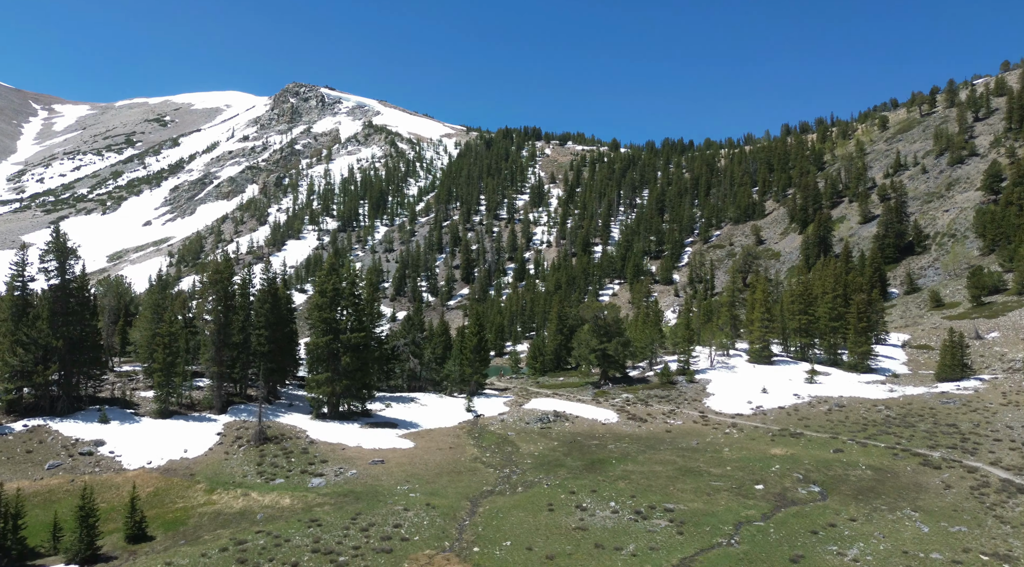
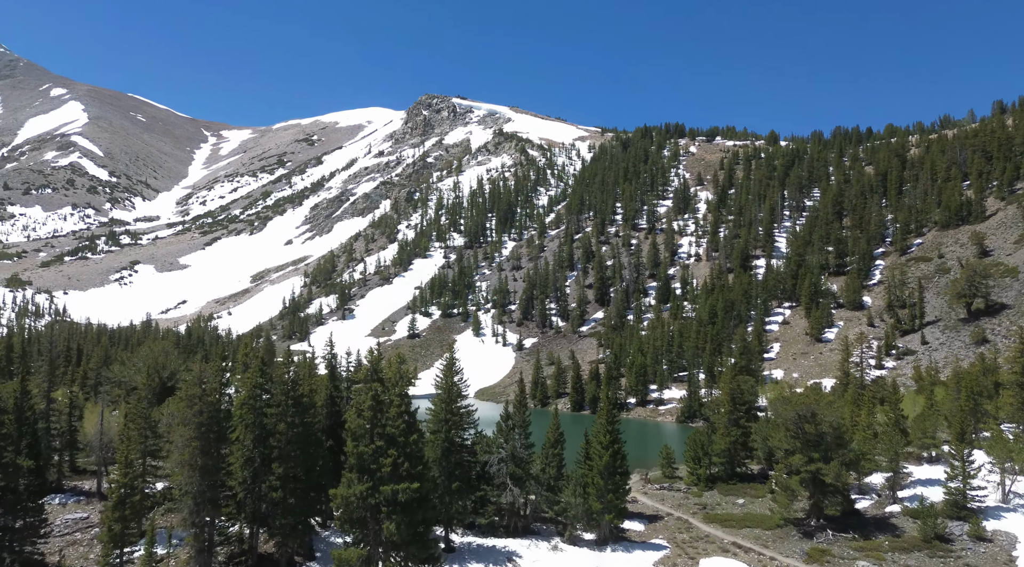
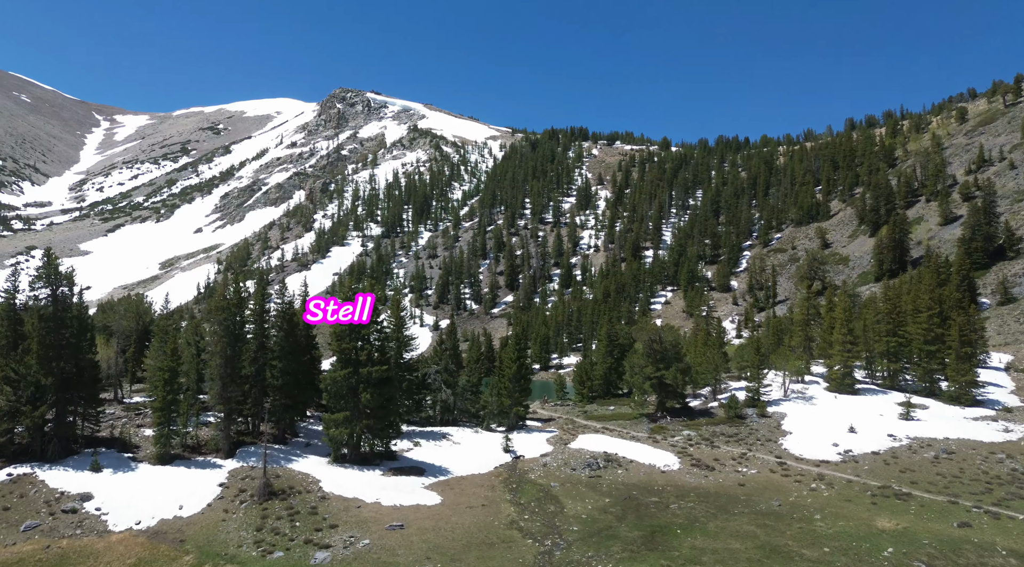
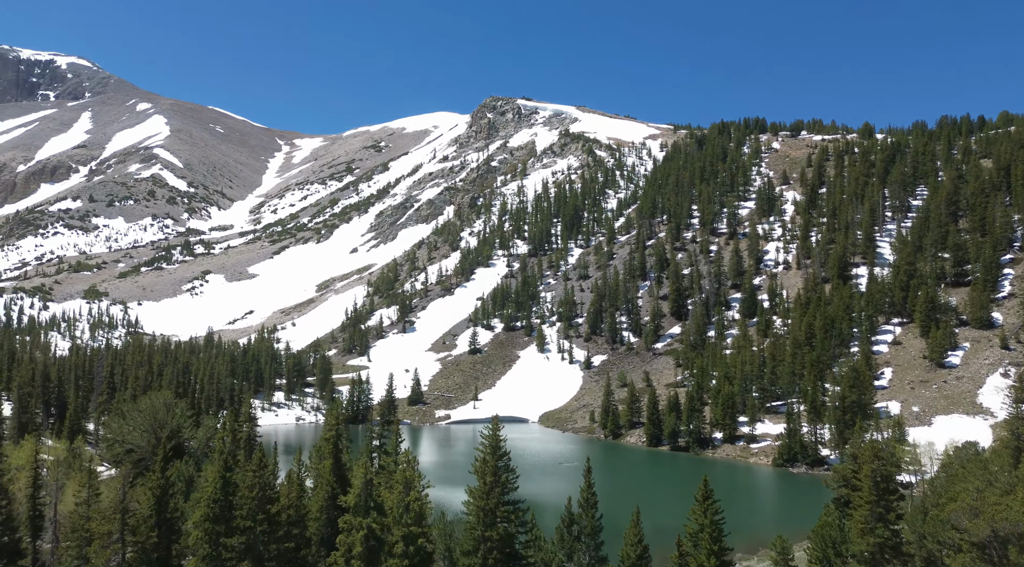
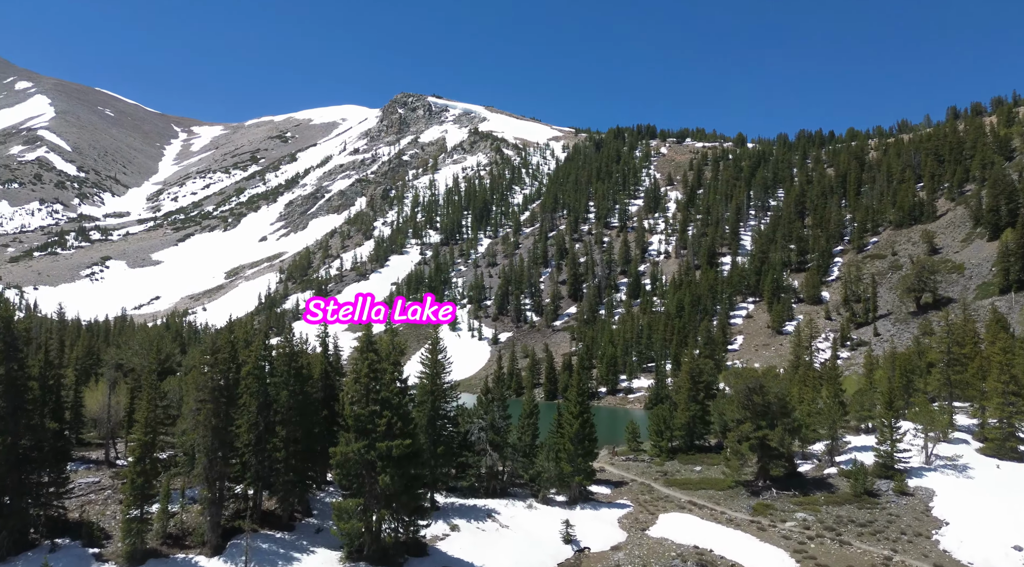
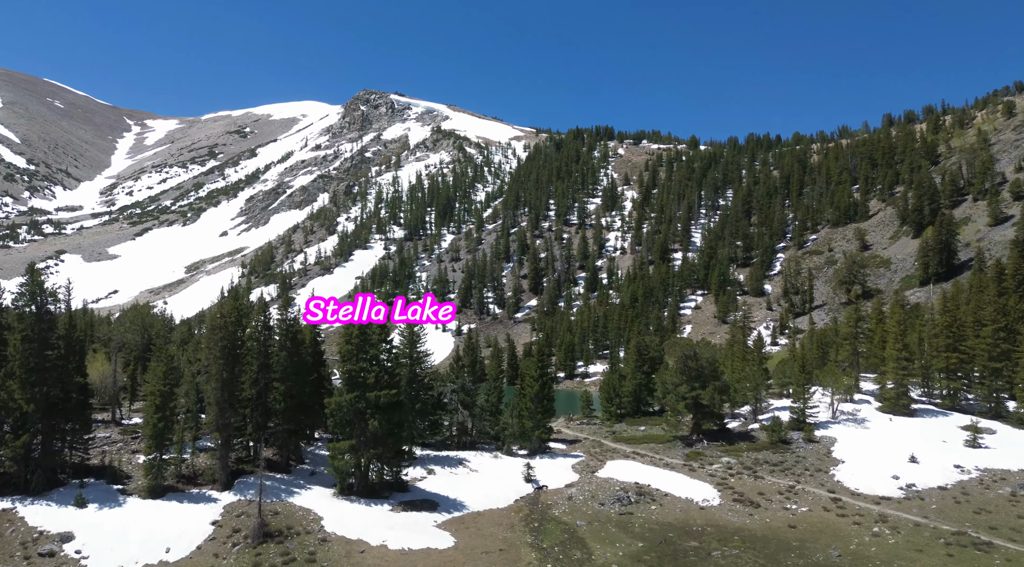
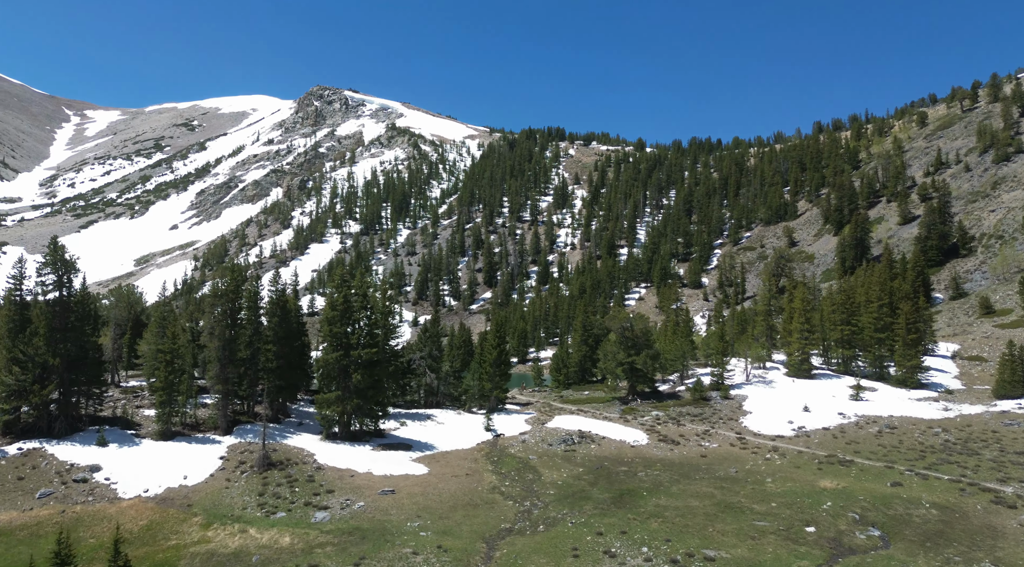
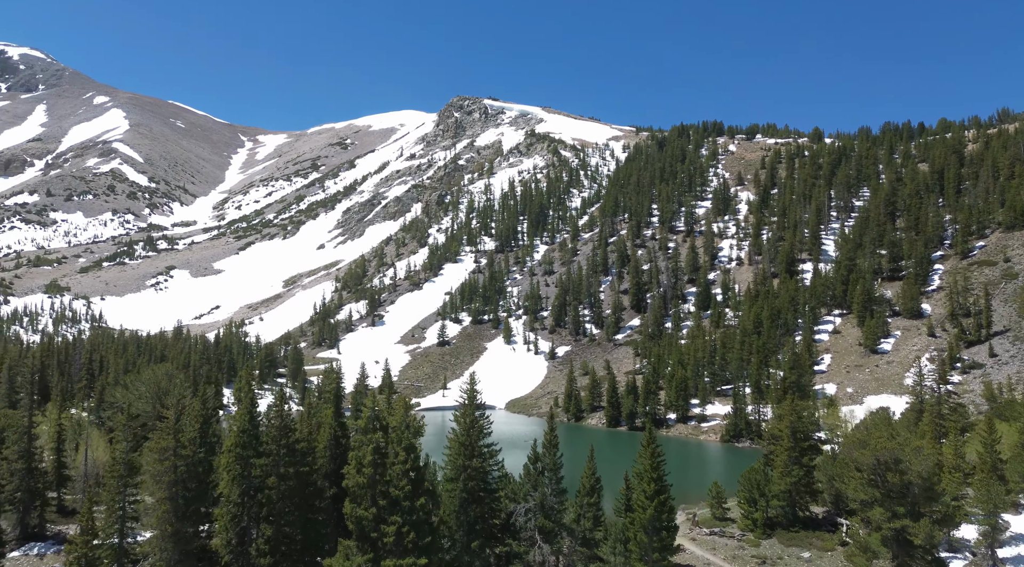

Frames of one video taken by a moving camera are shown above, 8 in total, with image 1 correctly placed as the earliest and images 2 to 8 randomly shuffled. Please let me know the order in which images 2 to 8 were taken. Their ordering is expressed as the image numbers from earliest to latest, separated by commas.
7, 3, 6, 5, 2, 8, 4
